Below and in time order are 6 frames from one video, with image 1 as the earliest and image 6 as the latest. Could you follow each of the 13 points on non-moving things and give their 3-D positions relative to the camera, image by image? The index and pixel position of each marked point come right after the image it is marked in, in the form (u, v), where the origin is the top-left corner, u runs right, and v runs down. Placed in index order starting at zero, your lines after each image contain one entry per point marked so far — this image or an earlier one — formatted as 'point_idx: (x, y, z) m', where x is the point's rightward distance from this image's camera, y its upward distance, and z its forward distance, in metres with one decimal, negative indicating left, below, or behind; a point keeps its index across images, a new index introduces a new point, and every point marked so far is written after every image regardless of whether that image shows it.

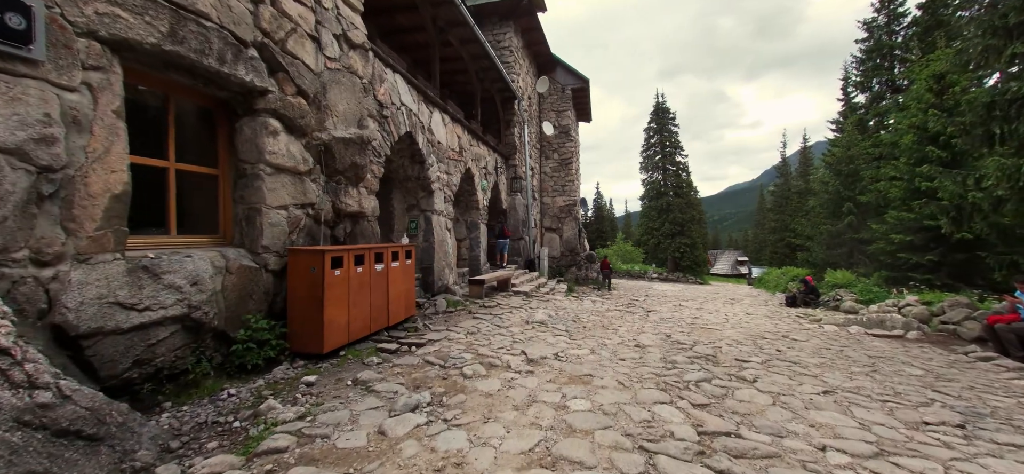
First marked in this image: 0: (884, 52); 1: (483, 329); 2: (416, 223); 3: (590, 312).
0: (+13.1, +6.5, +14.6) m
1: (-0.4, -1.2, +5.3) m
2: (-1.7, +0.2, +7.1) m
3: (+1.5, -1.4, +7.6) m
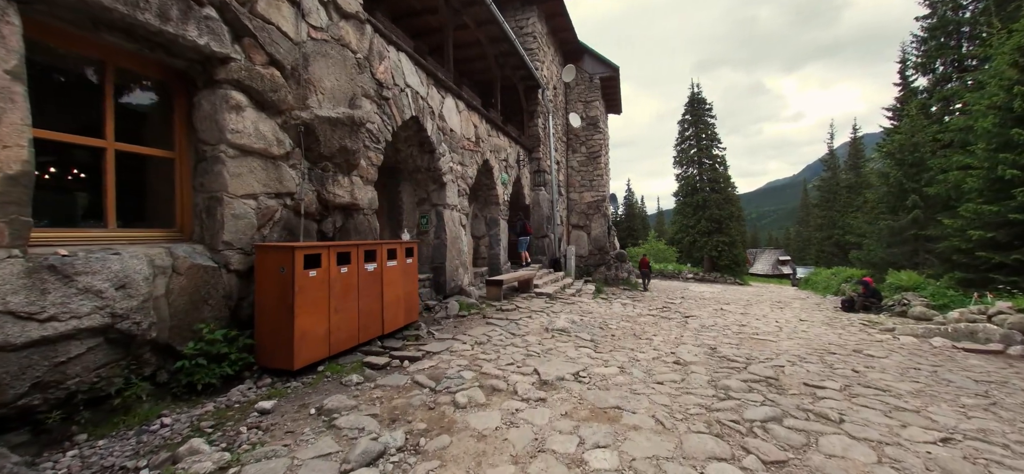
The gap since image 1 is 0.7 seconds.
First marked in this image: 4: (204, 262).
0: (+13.9, +6.6, +12.9) m
1: (-0.2, -1.1, +4.6) m
2: (-1.4, +0.3, +6.5) m
3: (+1.8, -1.3, +6.8) m
4: (-2.2, -0.2, +2.9) m
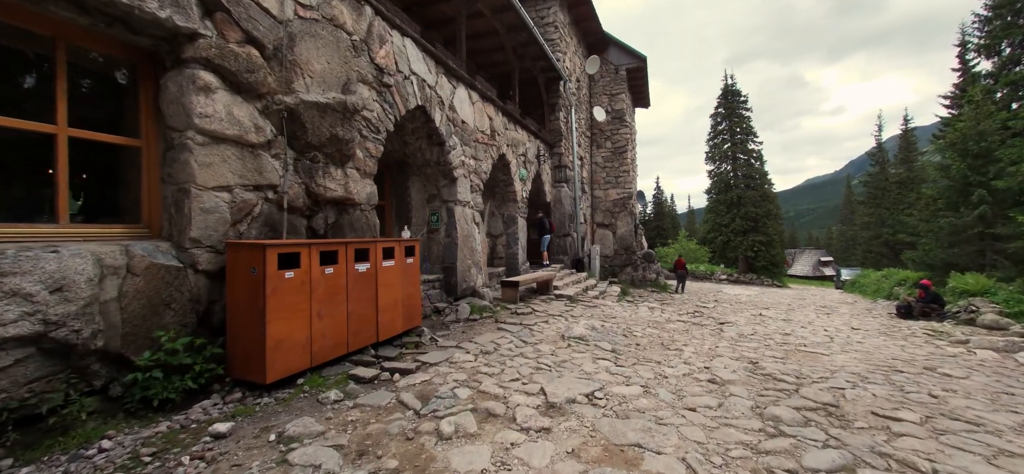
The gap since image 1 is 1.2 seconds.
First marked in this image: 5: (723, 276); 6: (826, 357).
0: (+14.5, +6.6, +11.5) m
1: (-0.1, -1.1, +4.1) m
2: (-1.1, +0.3, +6.1) m
3: (+2.1, -1.3, +6.2) m
4: (-2.2, -0.2, +2.6) m
5: (+10.0, -1.8, +19.2) m
6: (+3.5, -1.3, +4.5) m
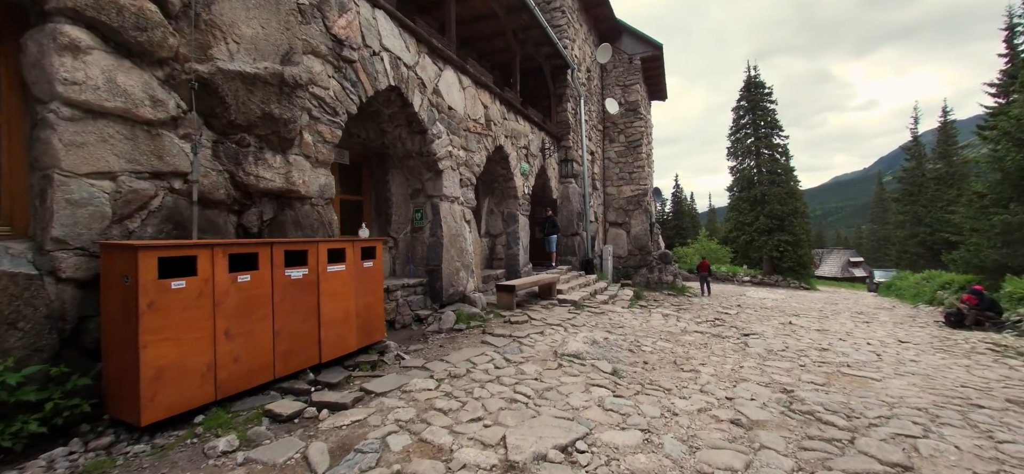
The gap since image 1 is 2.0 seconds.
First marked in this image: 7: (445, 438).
0: (+14.6, +6.7, +10.2) m
1: (-0.3, -1.1, +3.5) m
2: (-1.2, +0.3, +5.5) m
3: (+1.9, -1.3, +5.4) m
4: (-2.4, -0.2, +2.0) m
5: (+10.5, -1.8, +18.1) m
6: (+3.3, -1.3, +3.7) m
7: (-0.3, -1.0, +2.1) m
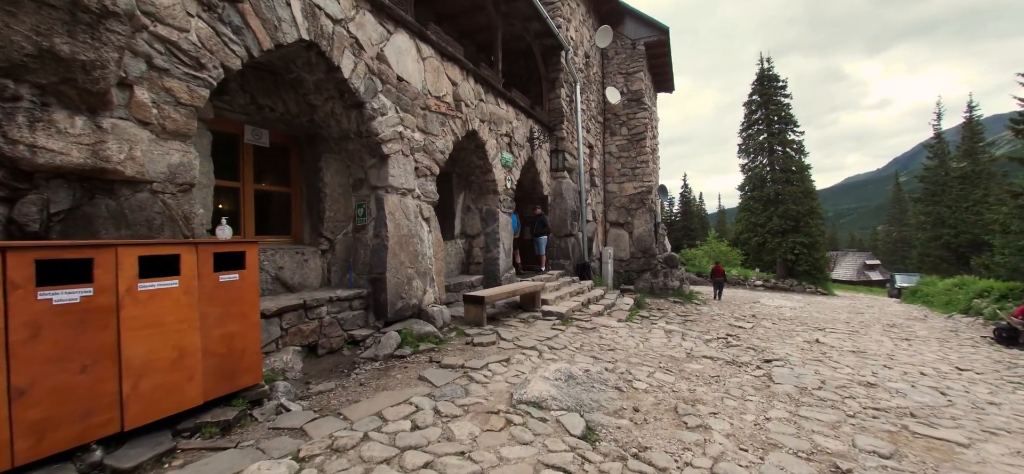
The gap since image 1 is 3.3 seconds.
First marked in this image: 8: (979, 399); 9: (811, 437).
0: (+14.3, +6.6, +8.8) m
1: (-0.7, -1.1, +2.4) m
2: (-1.6, +0.3, +4.4) m
3: (+1.5, -1.3, +4.3) m
4: (-2.9, -0.2, +1.0) m
5: (+10.3, -1.9, +16.8) m
6: (+2.9, -1.3, +2.5) m
7: (-0.8, -1.1, +1.1) m
8: (+4.3, -1.5, +3.7) m
9: (+1.9, -1.3, +2.6) m
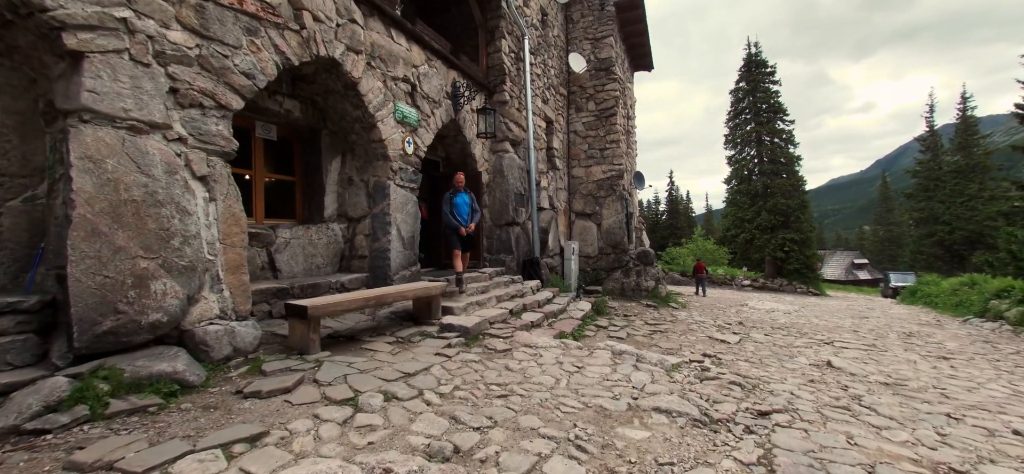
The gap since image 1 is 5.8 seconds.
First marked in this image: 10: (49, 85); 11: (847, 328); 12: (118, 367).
0: (+13.1, +6.8, +7.3) m
1: (-1.9, -0.9, +0.5) m
2: (-2.8, +0.5, +2.5) m
3: (+0.4, -1.1, +2.5) m
4: (-4.0, +0.1, -1.0) m
5: (+8.8, -1.7, +15.2) m
6: (+1.7, -1.1, +0.7) m
7: (-1.9, -0.8, -0.8) m
8: (+3.1, -1.3, +1.9) m
9: (+0.8, -1.1, +0.8) m
10: (-2.8, +0.9, +2.5) m
11: (+6.4, -1.7, +7.7) m
12: (-2.3, -0.8, +2.4) m
